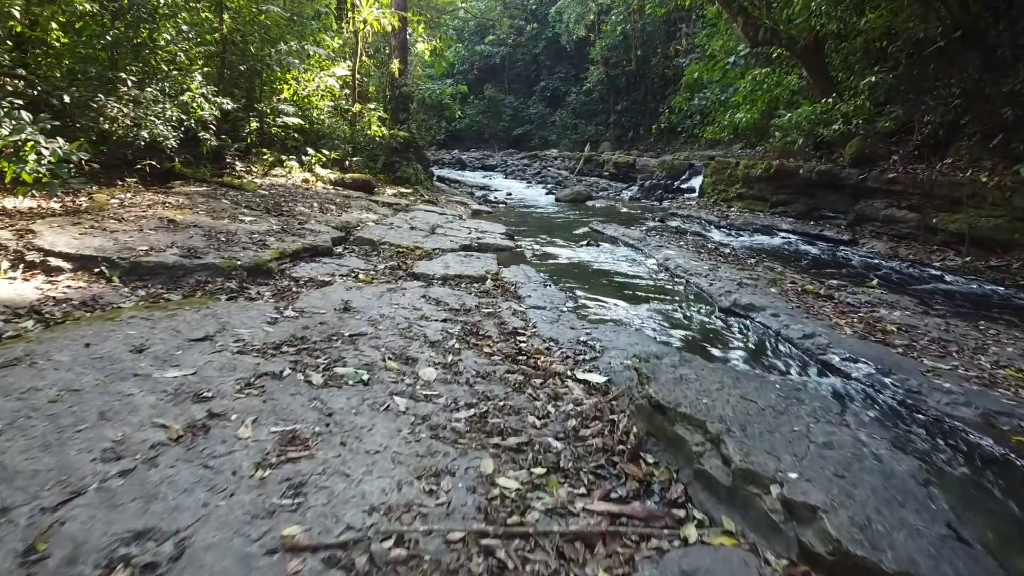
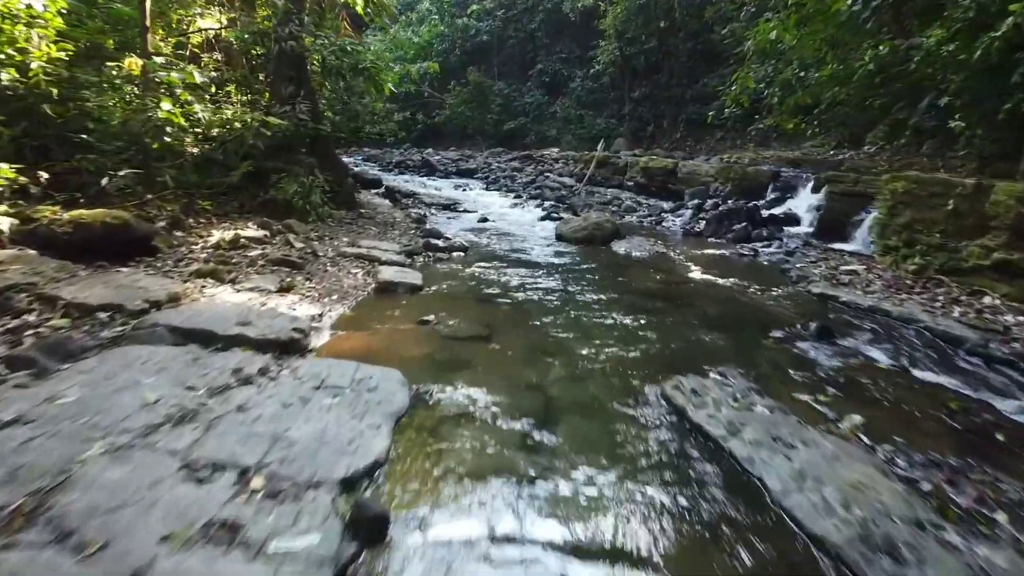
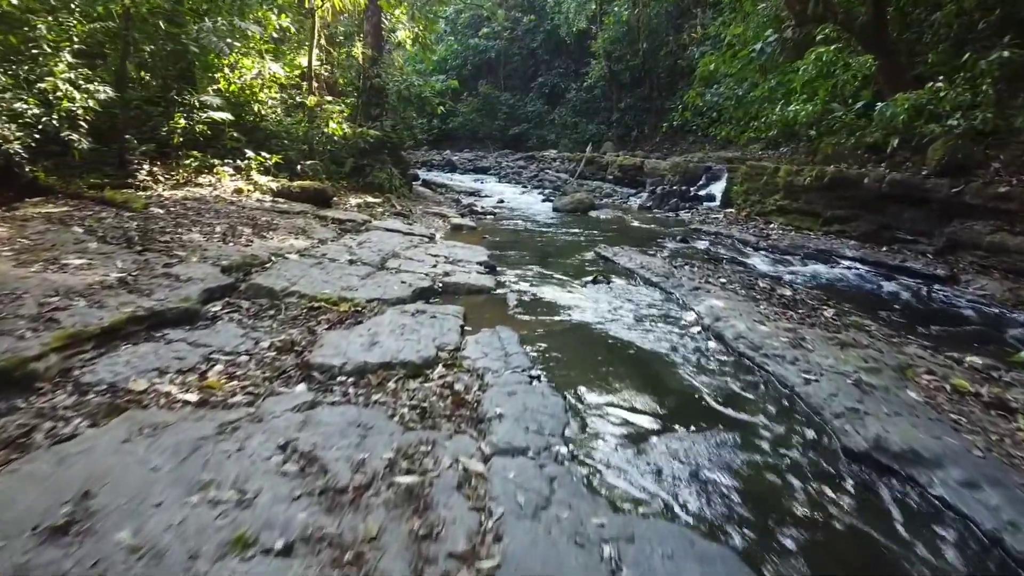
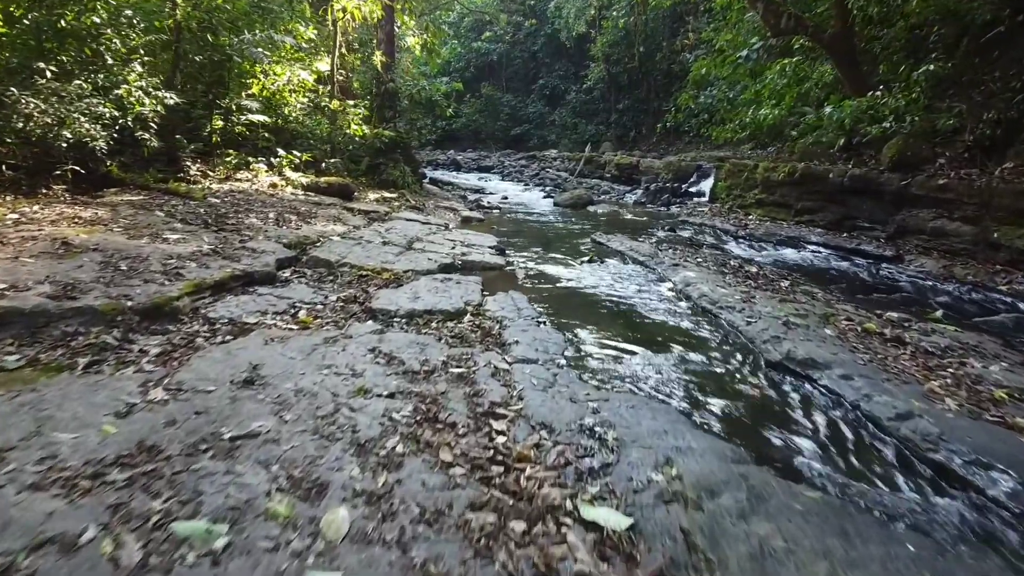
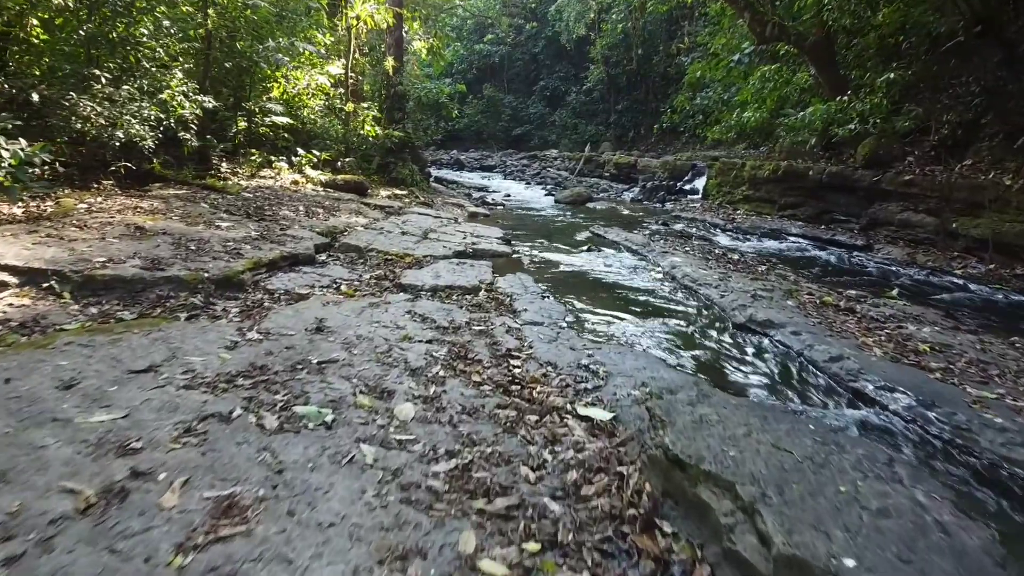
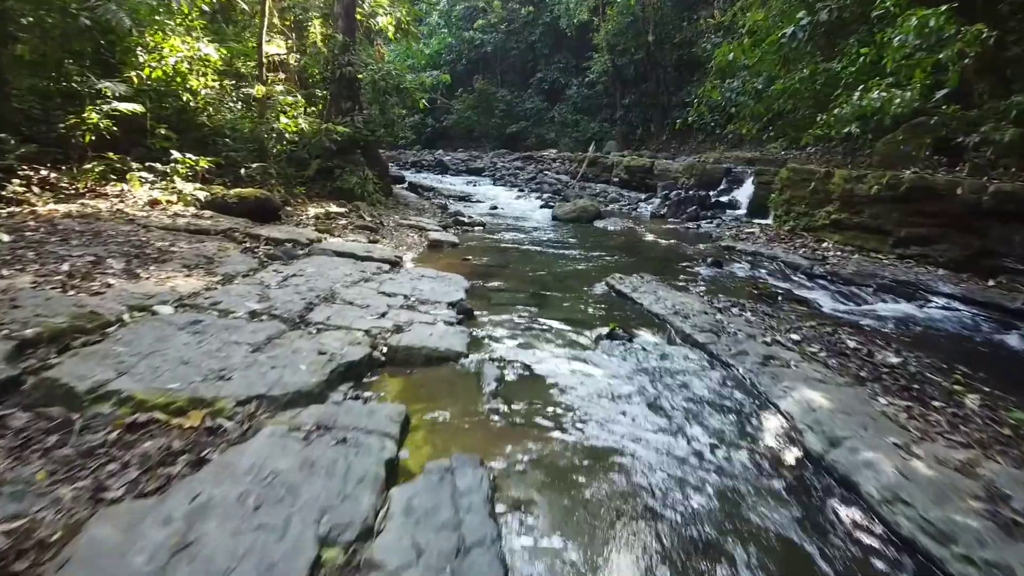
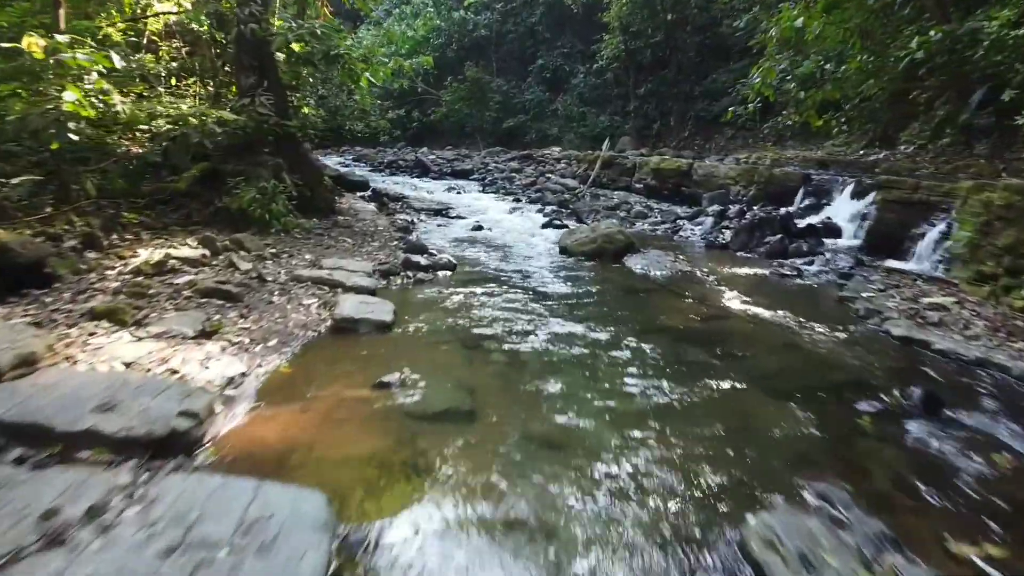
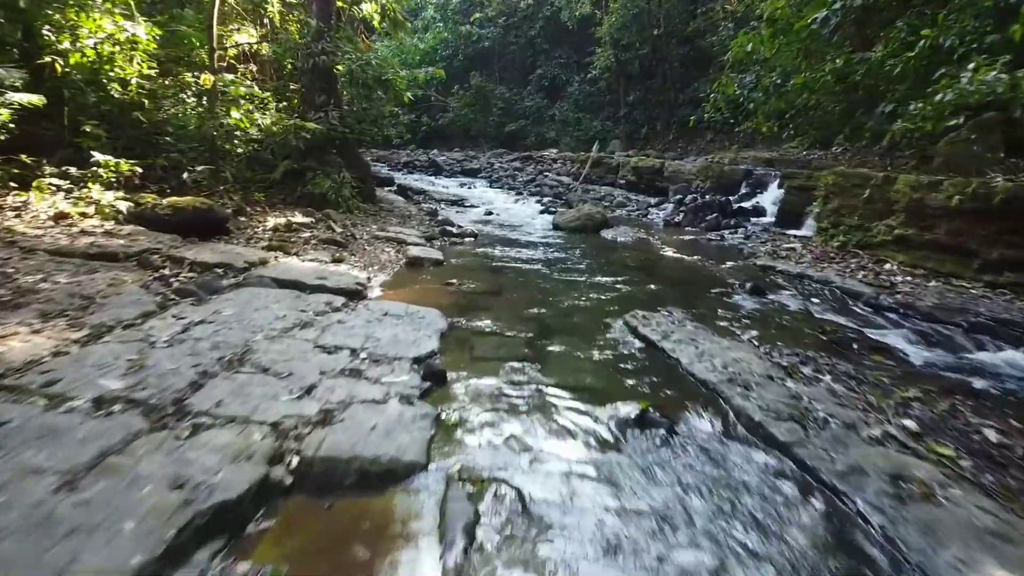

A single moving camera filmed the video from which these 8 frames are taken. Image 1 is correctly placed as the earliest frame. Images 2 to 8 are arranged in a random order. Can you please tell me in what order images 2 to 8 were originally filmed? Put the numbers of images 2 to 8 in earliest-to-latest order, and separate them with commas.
5, 4, 3, 6, 8, 2, 7
